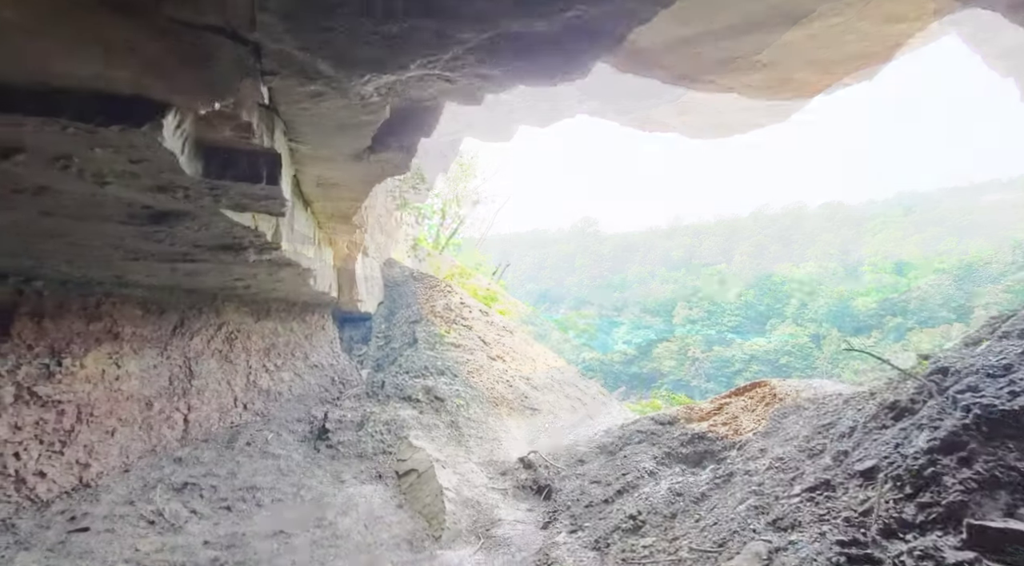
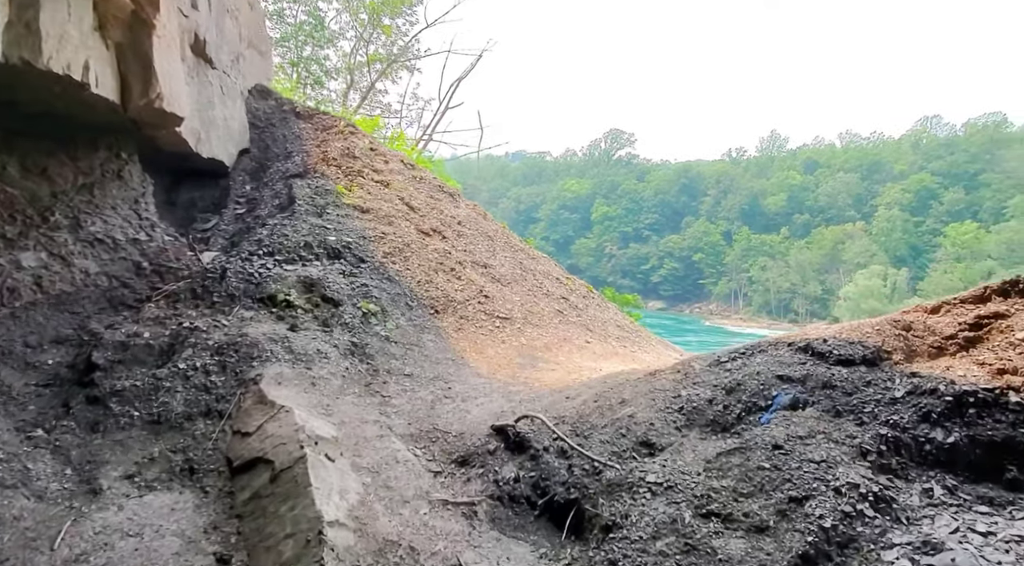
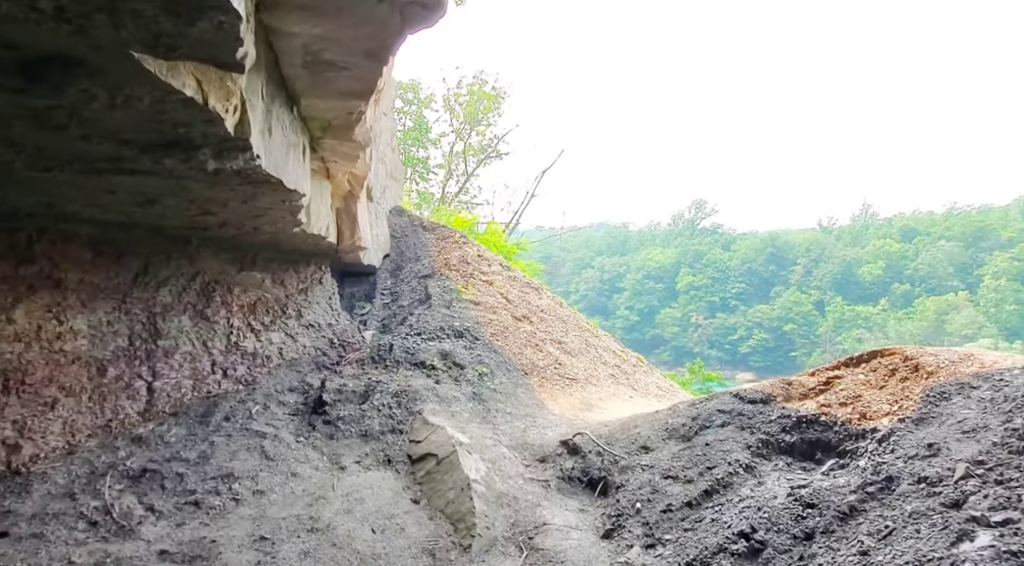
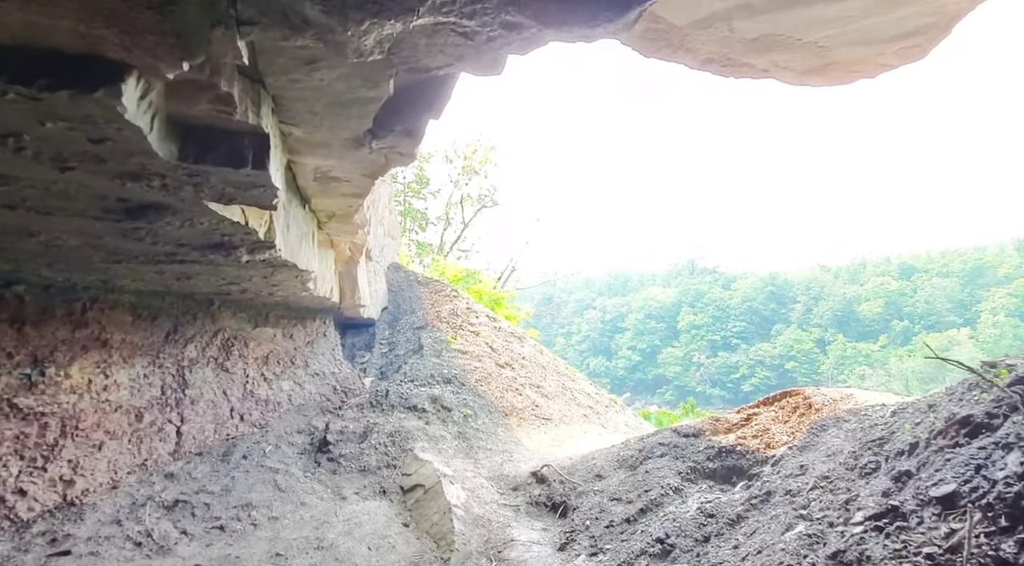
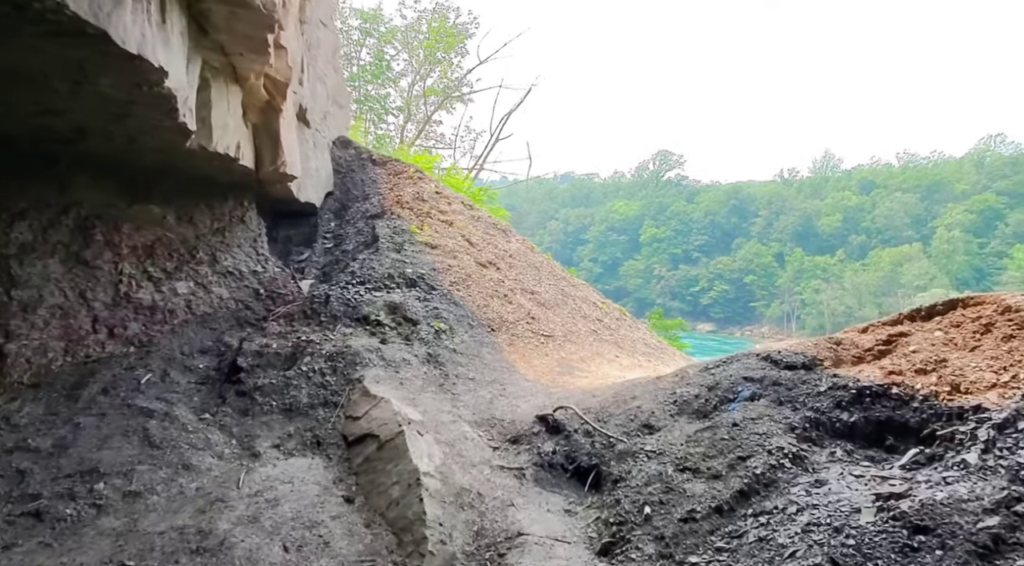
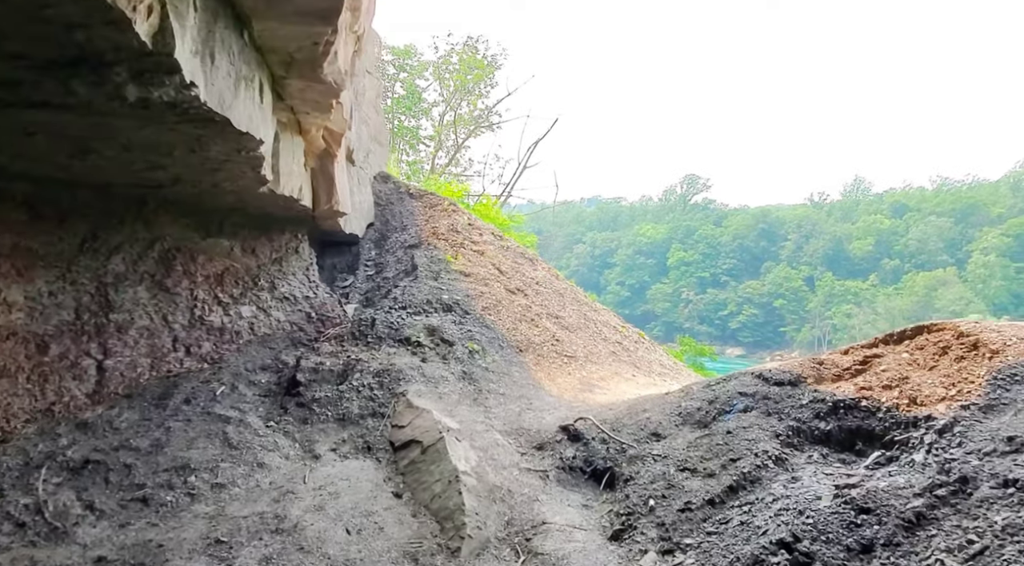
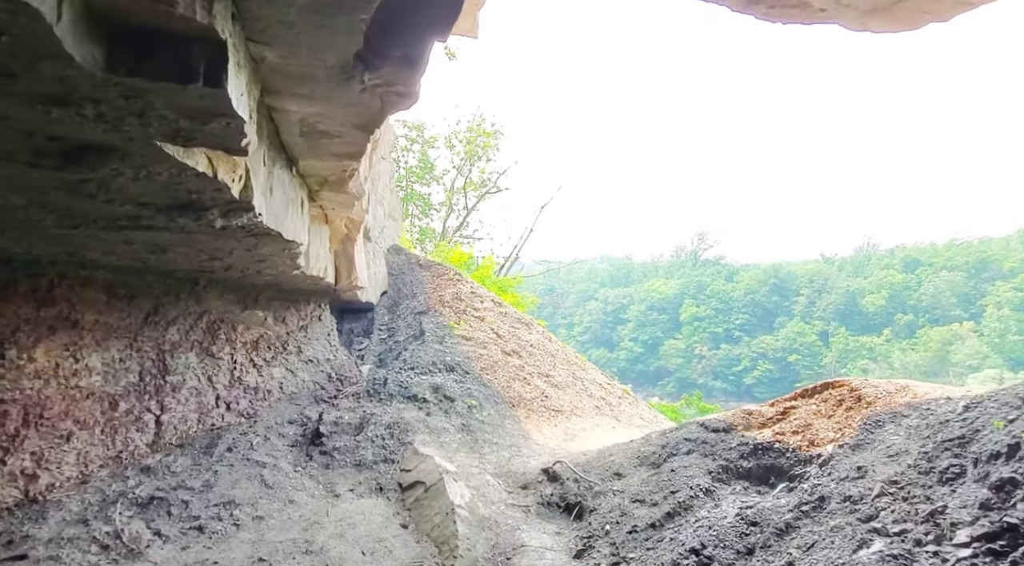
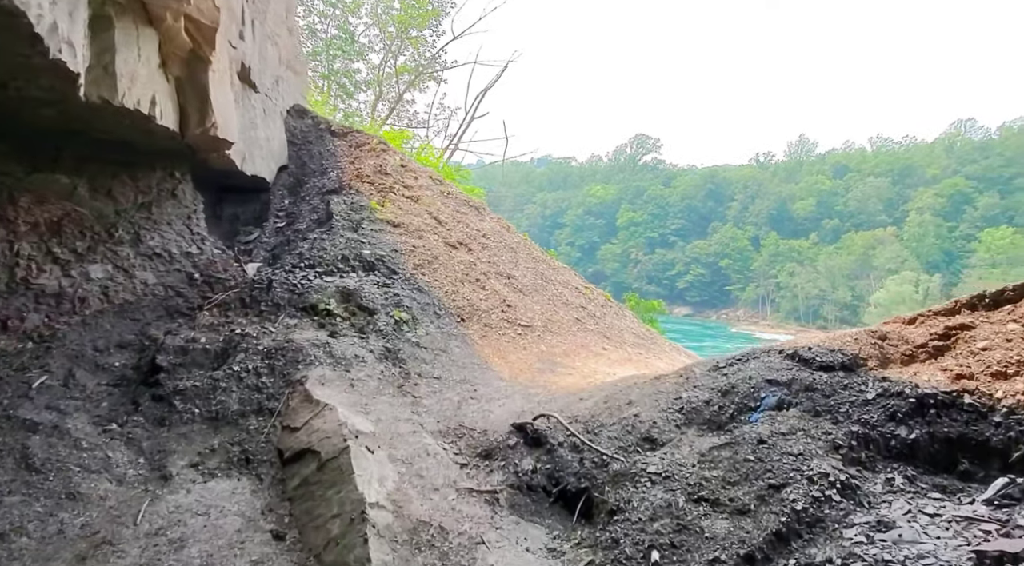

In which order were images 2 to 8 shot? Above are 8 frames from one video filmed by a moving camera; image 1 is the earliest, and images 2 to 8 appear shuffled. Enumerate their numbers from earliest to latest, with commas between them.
4, 7, 3, 6, 5, 8, 2
